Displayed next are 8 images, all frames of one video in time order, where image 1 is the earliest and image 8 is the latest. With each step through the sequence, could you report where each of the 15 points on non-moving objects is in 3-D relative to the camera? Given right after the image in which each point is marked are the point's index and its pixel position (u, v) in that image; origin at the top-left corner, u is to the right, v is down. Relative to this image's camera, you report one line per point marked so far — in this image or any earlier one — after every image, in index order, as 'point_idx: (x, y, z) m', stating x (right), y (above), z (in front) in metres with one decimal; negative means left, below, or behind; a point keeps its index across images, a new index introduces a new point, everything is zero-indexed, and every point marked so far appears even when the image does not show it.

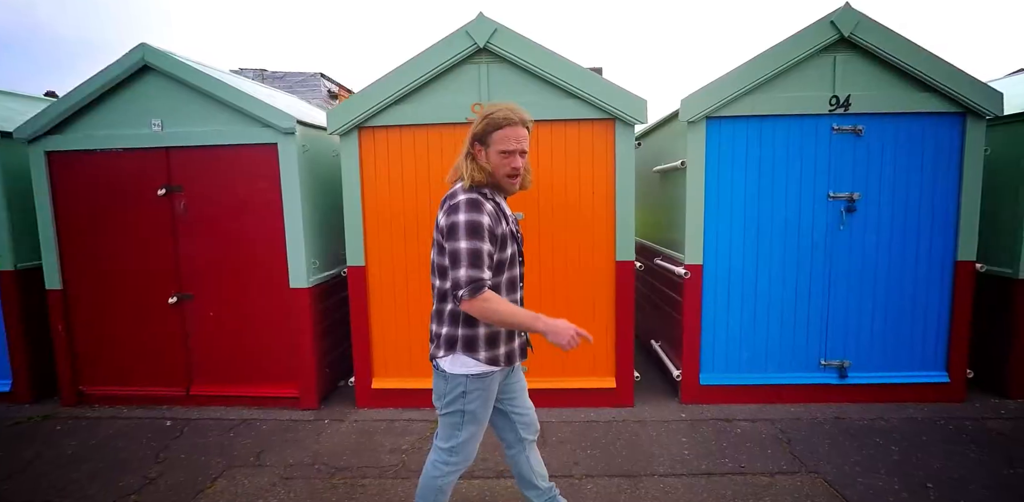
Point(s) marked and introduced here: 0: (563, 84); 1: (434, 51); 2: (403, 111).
0: (+0.4, +1.3, +3.4) m
1: (-0.6, +1.5, +3.4) m
2: (-0.8, +1.1, +3.5) m
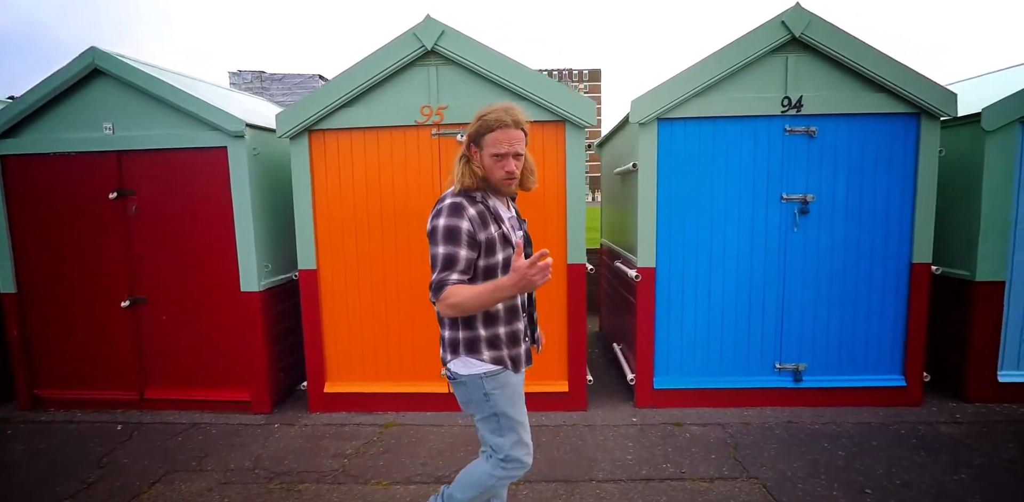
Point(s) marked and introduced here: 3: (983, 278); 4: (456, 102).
0: (0.0, +1.2, +3.4) m
1: (-1.0, +1.5, +3.4) m
2: (-1.2, +1.0, +3.5) m
3: (+3.7, -0.2, +3.6) m
4: (-0.4, +1.1, +3.4) m
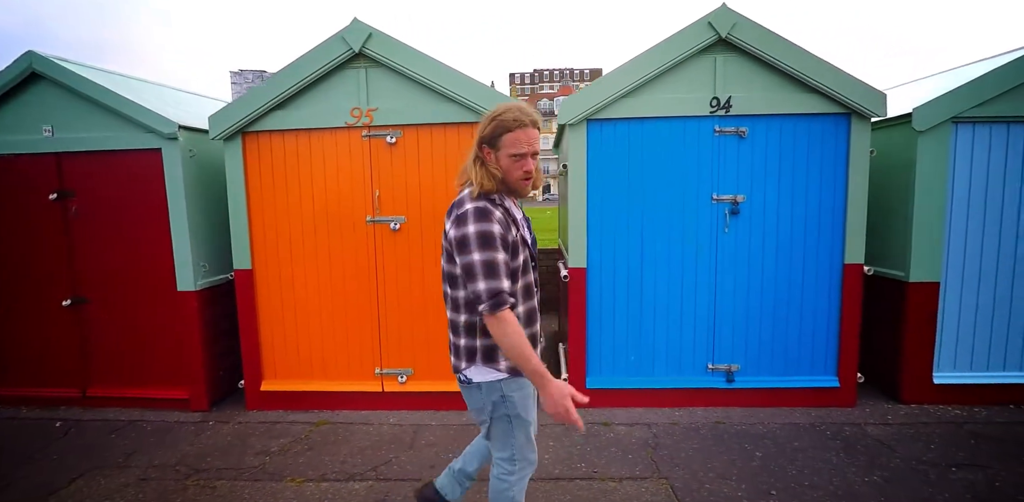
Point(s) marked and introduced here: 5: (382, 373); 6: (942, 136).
0: (-0.6, +1.2, +3.4) m
1: (-1.5, +1.5, +3.4) m
2: (-1.7, +1.0, +3.5) m
3: (+3.1, -0.2, +3.5) m
4: (-1.0, +1.1, +3.5) m
5: (-1.0, -1.0, +3.7) m
6: (+3.3, +0.9, +3.5) m
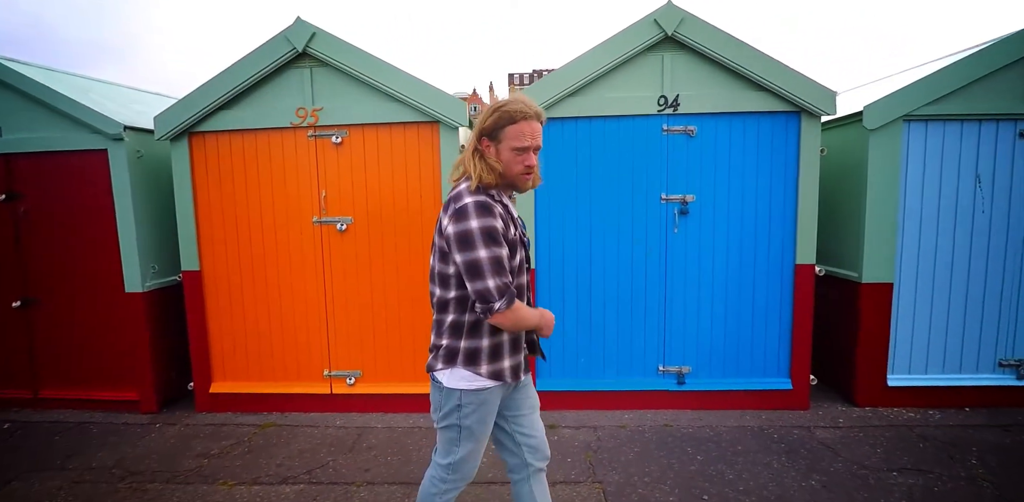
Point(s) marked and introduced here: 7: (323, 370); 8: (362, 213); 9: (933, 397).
0: (-1.0, +1.2, +3.4) m
1: (-1.9, +1.4, +3.4) m
2: (-2.2, +1.0, +3.5) m
3: (+2.7, -0.2, +3.5) m
4: (-1.4, +1.1, +3.5) m
5: (-1.4, -1.0, +3.6) m
6: (+2.8, +0.9, +3.4) m
7: (-1.5, -0.9, +3.7) m
8: (-1.2, +0.3, +3.5) m
9: (+3.3, -1.1, +3.6) m
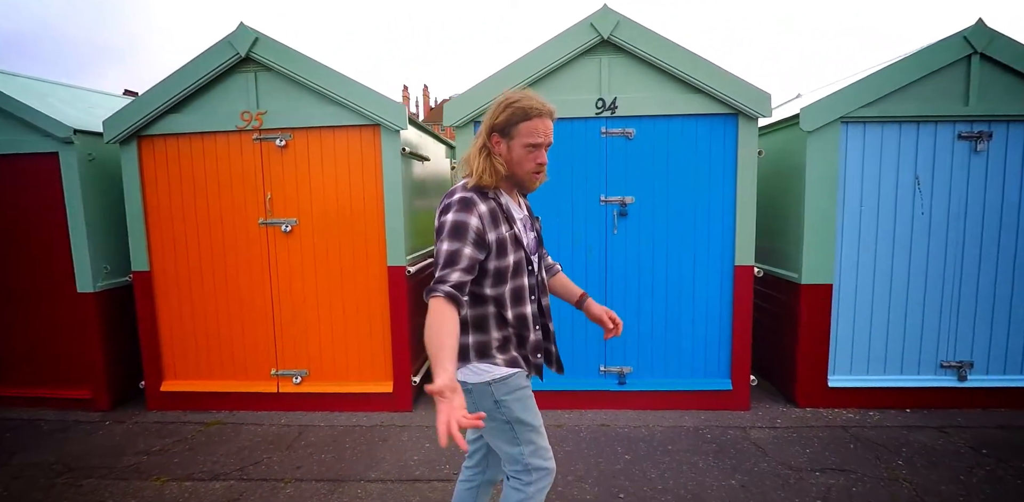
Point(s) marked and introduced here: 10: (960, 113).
0: (-1.4, +1.2, +3.4) m
1: (-2.4, +1.4, +3.5) m
2: (-2.6, +1.0, +3.6) m
3: (+2.3, -0.2, +3.5) m
4: (-1.8, +1.1, +3.5) m
5: (-1.9, -1.0, +3.7) m
6: (+2.4, +0.9, +3.4) m
7: (-2.0, -1.0, +3.7) m
8: (-1.6, +0.3, +3.6) m
9: (+2.8, -1.2, +3.6) m
10: (+3.3, +1.0, +3.4) m
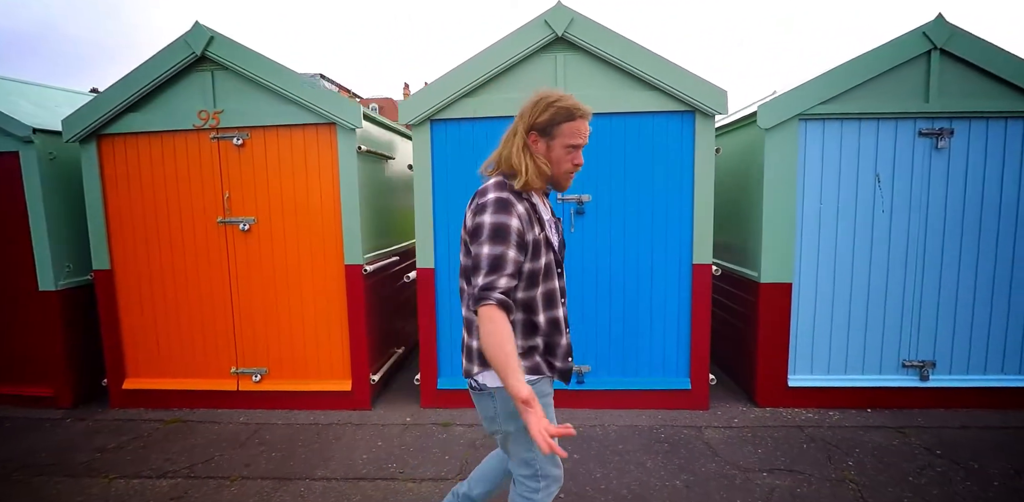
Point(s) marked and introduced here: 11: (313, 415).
0: (-1.8, +1.2, +3.4) m
1: (-2.7, +1.5, +3.5) m
2: (-2.9, +1.0, +3.6) m
3: (+1.9, -0.2, +3.5) m
4: (-2.1, +1.1, +3.5) m
5: (-2.2, -1.0, +3.7) m
6: (+2.1, +0.9, +3.4) m
7: (-2.3, -0.9, +3.7) m
8: (-1.9, +0.3, +3.6) m
9: (+2.5, -1.1, +3.6) m
10: (+3.0, +1.0, +3.3) m
11: (-1.6, -1.3, +3.6) m
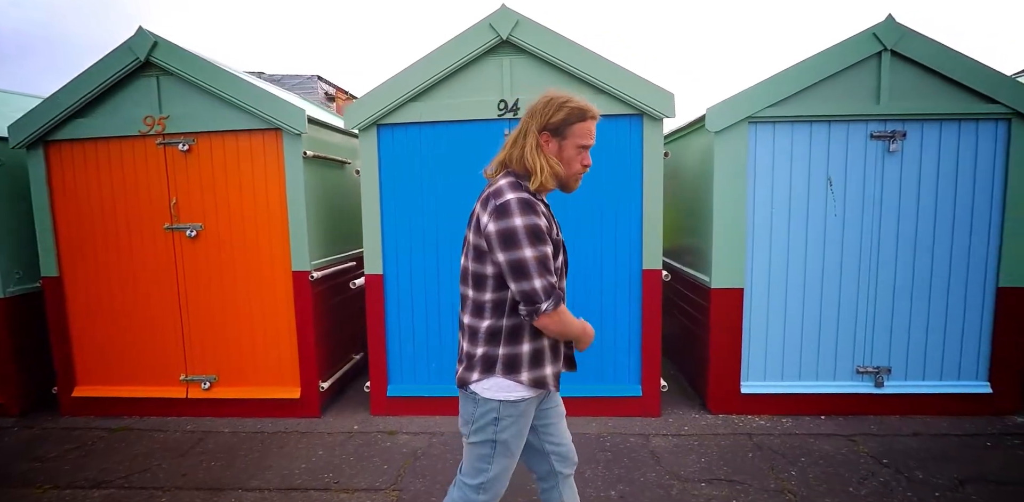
0: (-2.2, +1.2, +3.4) m
1: (-3.1, +1.4, +3.4) m
2: (-3.3, +1.0, +3.5) m
3: (+1.5, -0.2, +3.4) m
4: (-2.5, +1.1, +3.5) m
5: (-2.6, -1.0, +3.7) m
6: (+1.7, +0.8, +3.3) m
7: (-2.7, -1.0, +3.7) m
8: (-2.3, +0.3, +3.6) m
9: (+2.1, -1.2, +3.5) m
10: (+2.6, +1.0, +3.3) m
11: (-2.0, -1.3, +3.6) m
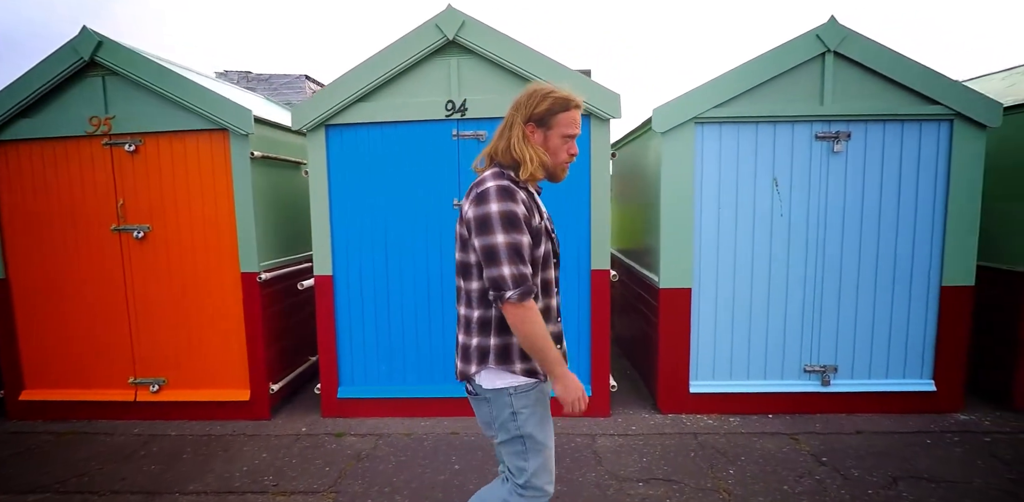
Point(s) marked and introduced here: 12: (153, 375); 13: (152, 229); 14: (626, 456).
0: (-2.5, +1.2, +3.4) m
1: (-3.5, +1.4, +3.4) m
2: (-3.7, +1.0, +3.5) m
3: (+1.2, -0.3, +3.4) m
4: (-2.9, +1.1, +3.5) m
5: (-3.0, -1.0, +3.6) m
6: (+1.3, +0.8, +3.4) m
7: (-3.1, -1.0, +3.7) m
8: (-2.7, +0.2, +3.5) m
9: (+1.7, -1.2, +3.5) m
10: (+2.2, +1.0, +3.3) m
11: (-2.3, -1.4, +3.6) m
12: (-2.9, -1.0, +3.6) m
13: (-2.8, +0.2, +3.5) m
14: (+0.8, -1.4, +3.0) m
